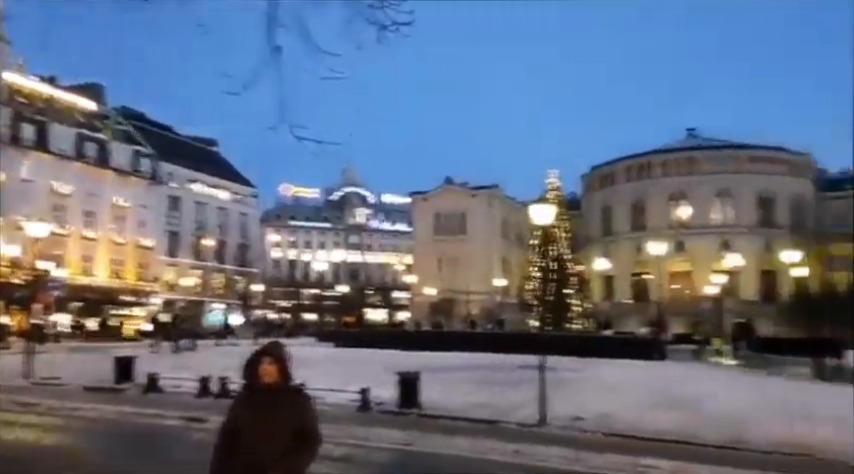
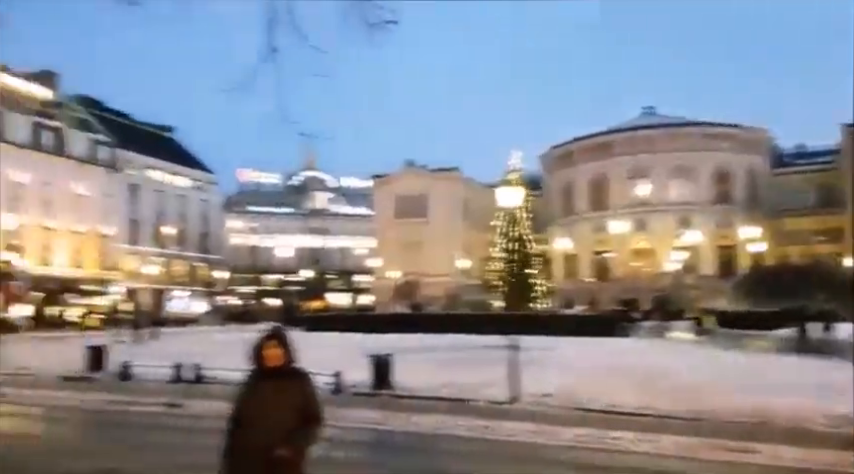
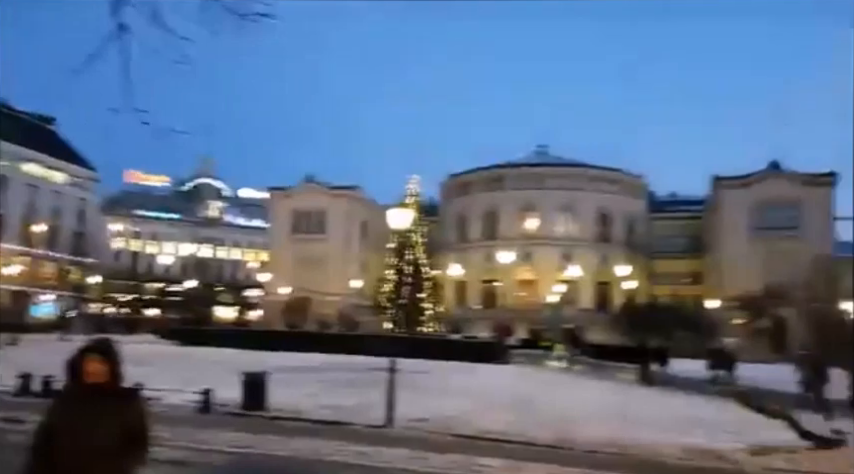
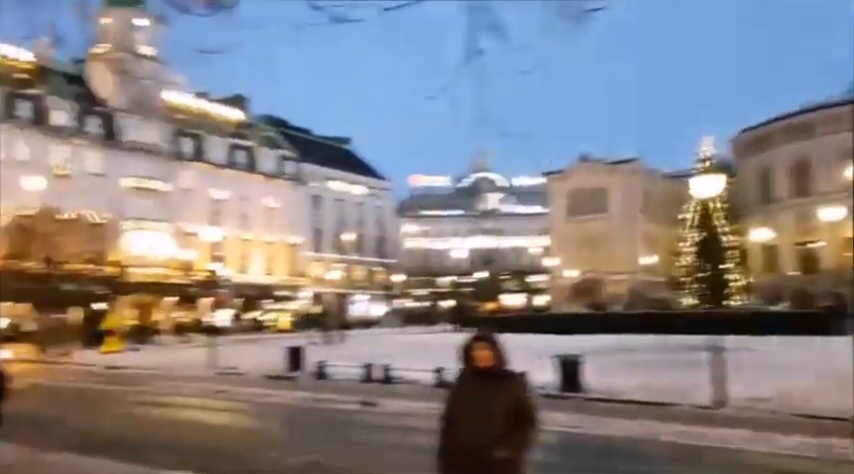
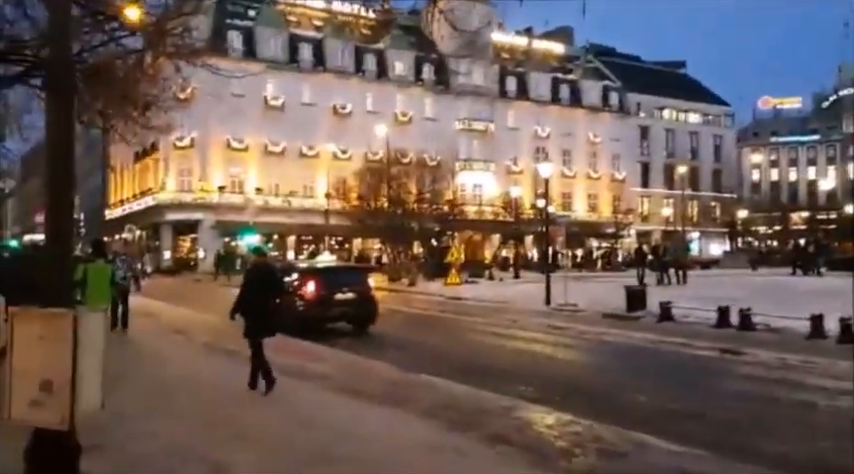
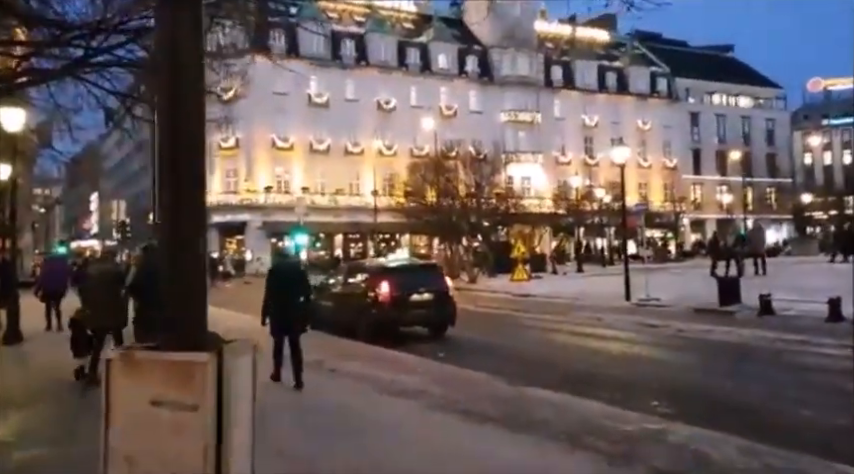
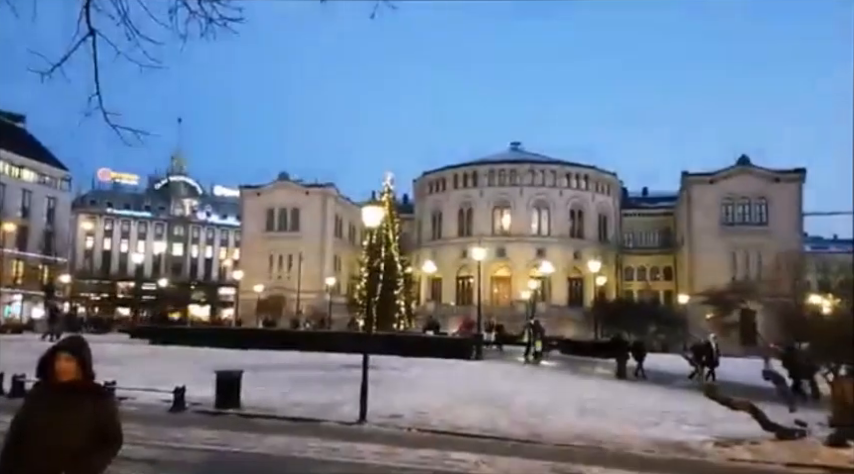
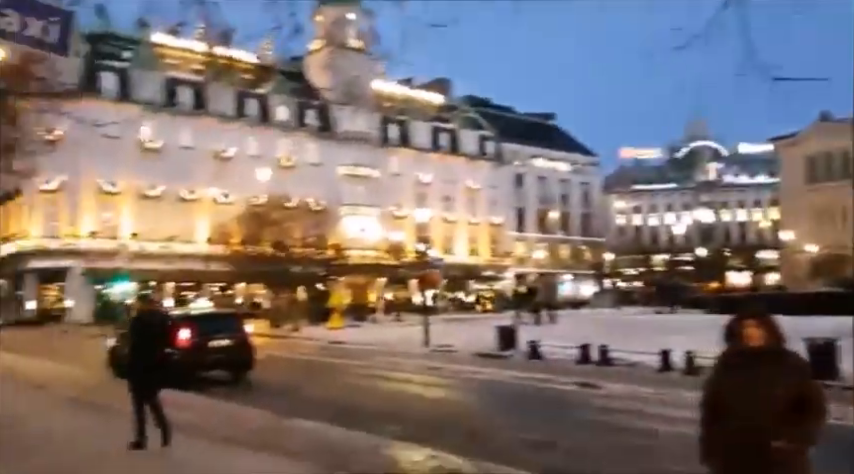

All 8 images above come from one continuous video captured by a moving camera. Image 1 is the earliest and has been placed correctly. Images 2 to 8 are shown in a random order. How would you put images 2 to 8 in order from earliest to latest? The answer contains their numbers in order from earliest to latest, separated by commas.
3, 7, 2, 4, 8, 5, 6
